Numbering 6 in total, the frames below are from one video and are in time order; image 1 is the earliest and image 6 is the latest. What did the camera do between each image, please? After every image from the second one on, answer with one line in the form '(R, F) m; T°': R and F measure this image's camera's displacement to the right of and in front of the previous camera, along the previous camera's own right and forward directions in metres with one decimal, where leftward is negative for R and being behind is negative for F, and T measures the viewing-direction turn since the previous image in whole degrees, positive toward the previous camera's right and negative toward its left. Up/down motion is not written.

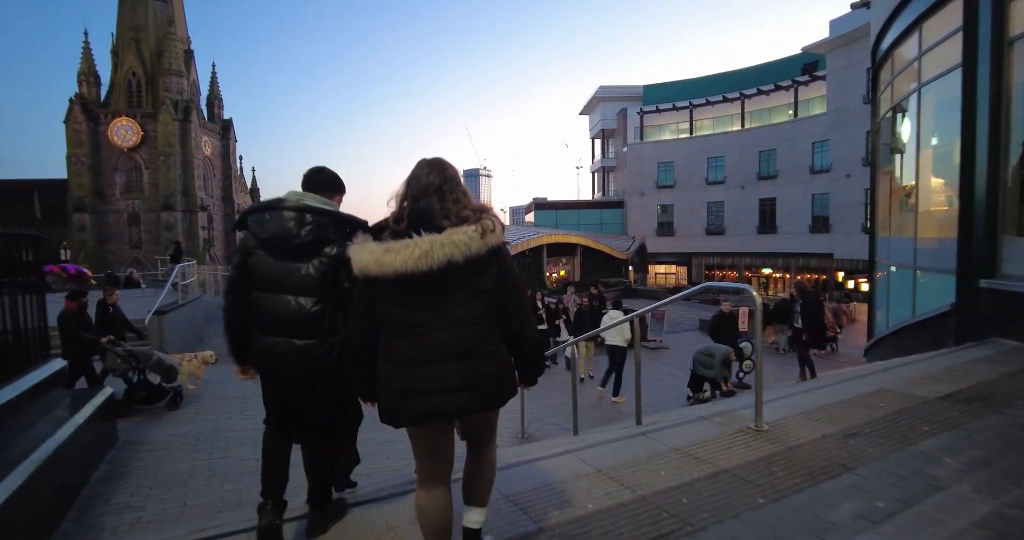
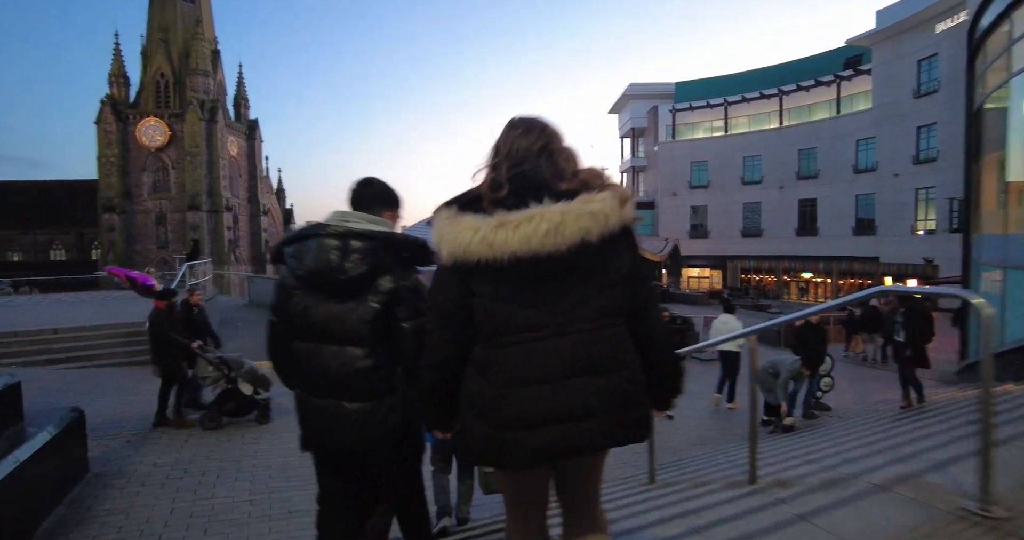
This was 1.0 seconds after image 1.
(-0.3, +1.3) m; -3°
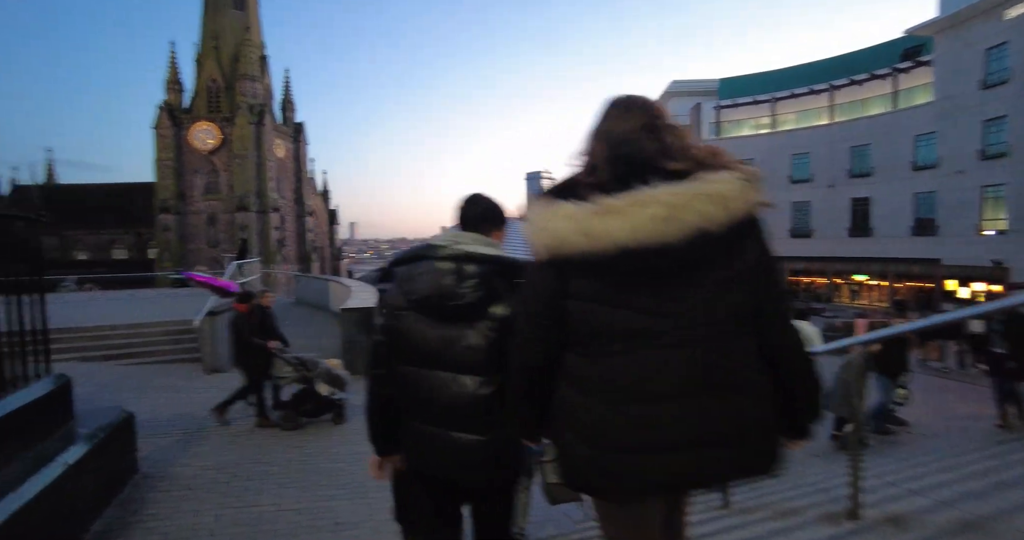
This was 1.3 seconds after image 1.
(-0.2, +0.3) m; -4°
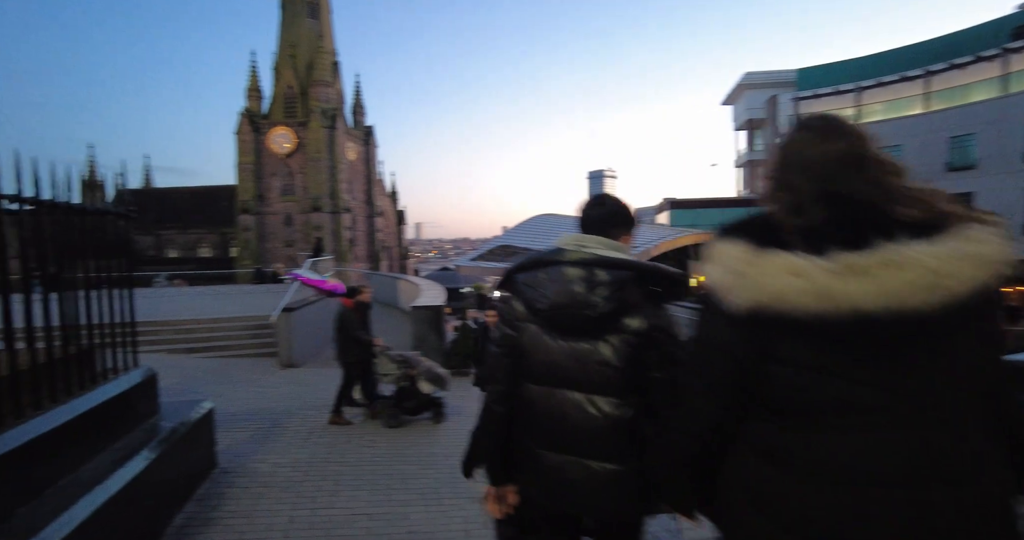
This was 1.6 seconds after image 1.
(-0.2, +0.3) m; -7°
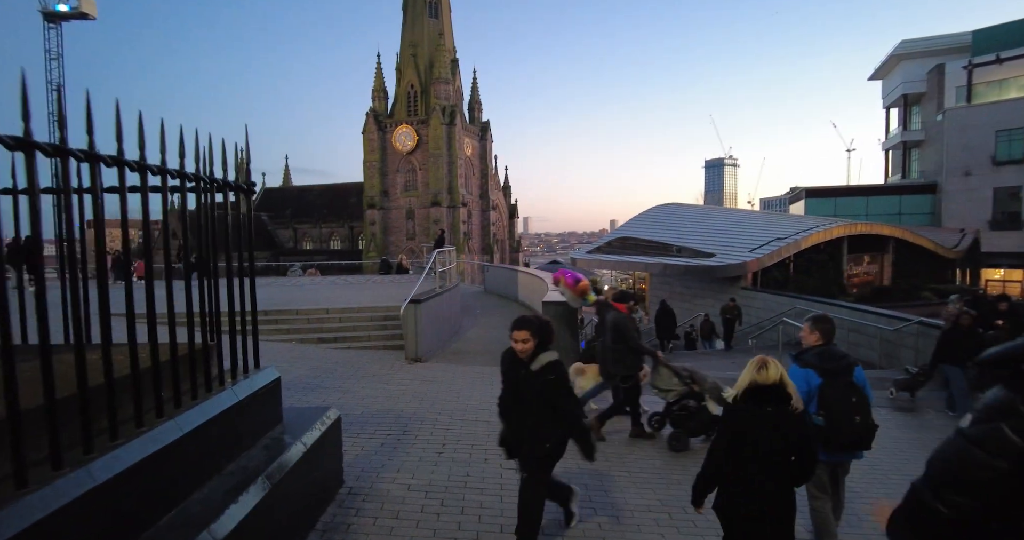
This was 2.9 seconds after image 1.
(-0.6, +1.1) m; -12°
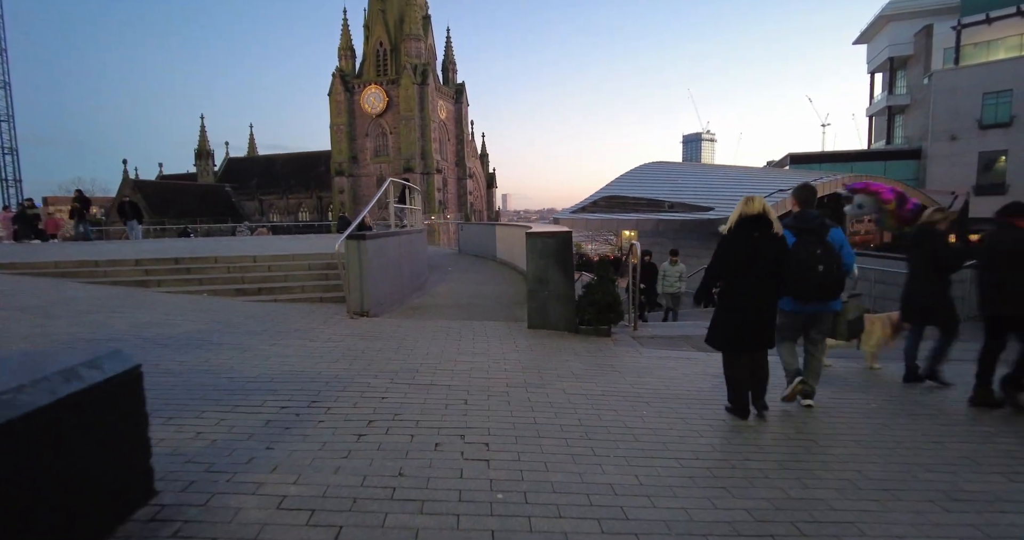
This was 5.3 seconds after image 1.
(+0.1, +2.0) m; +2°
